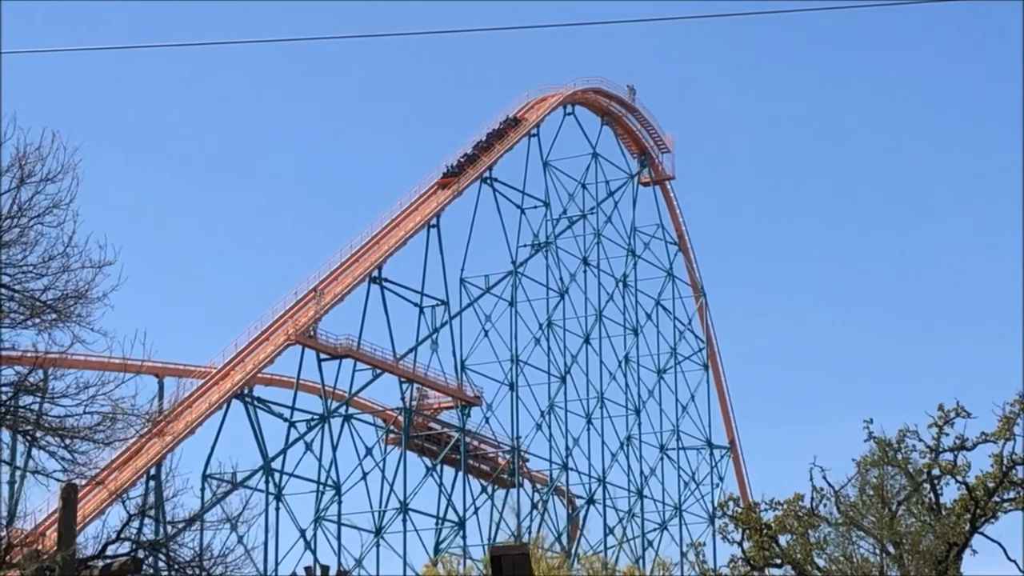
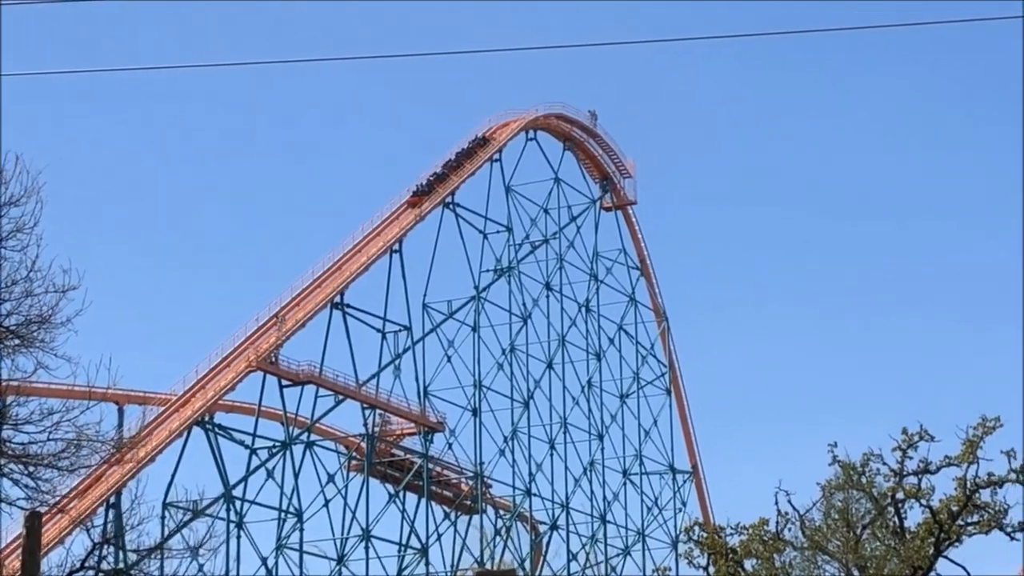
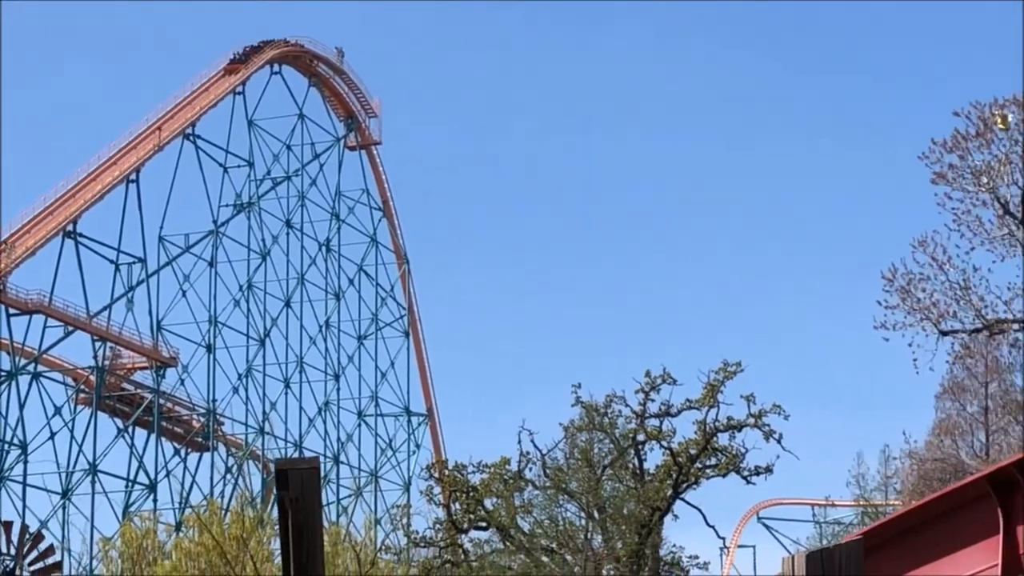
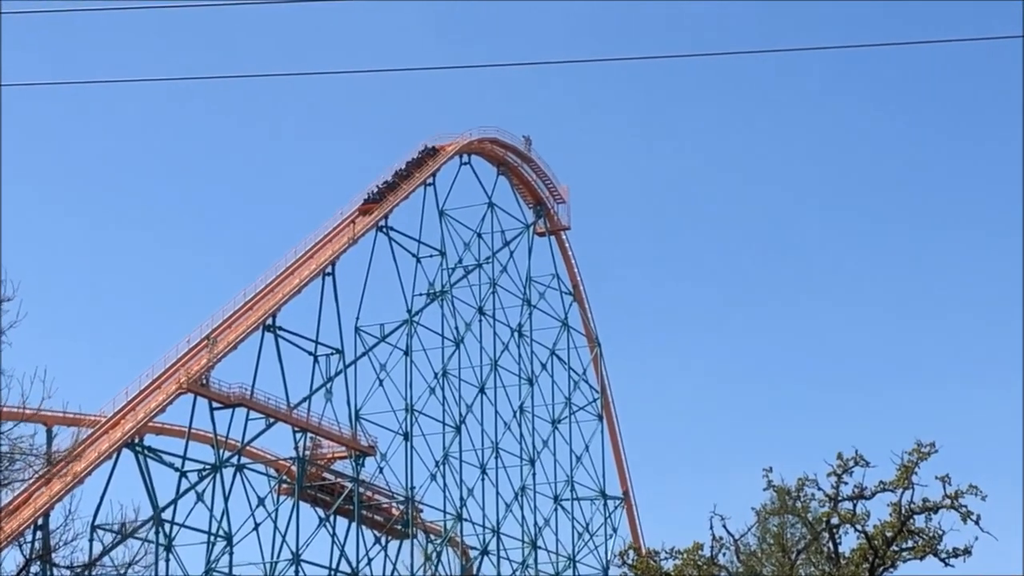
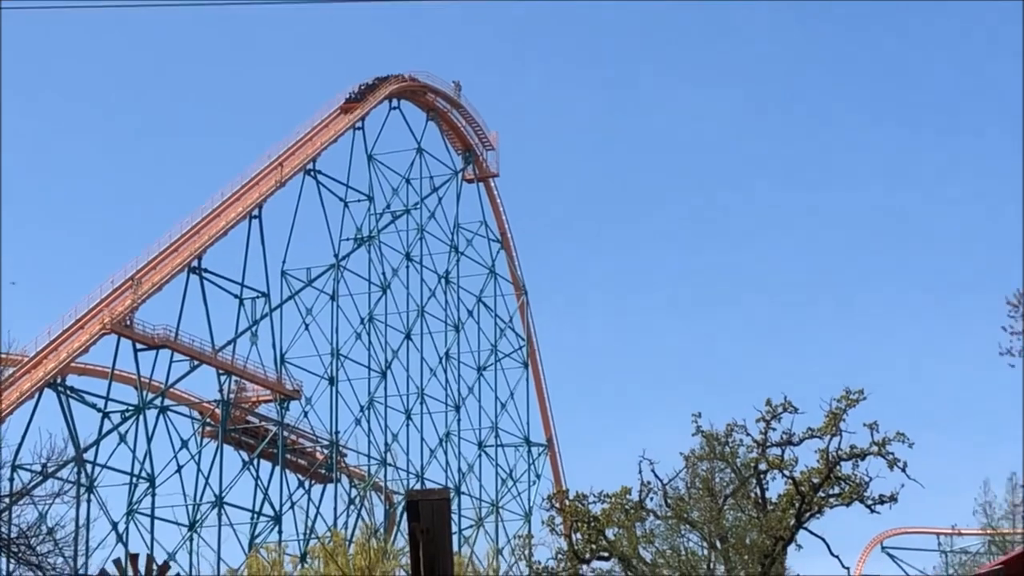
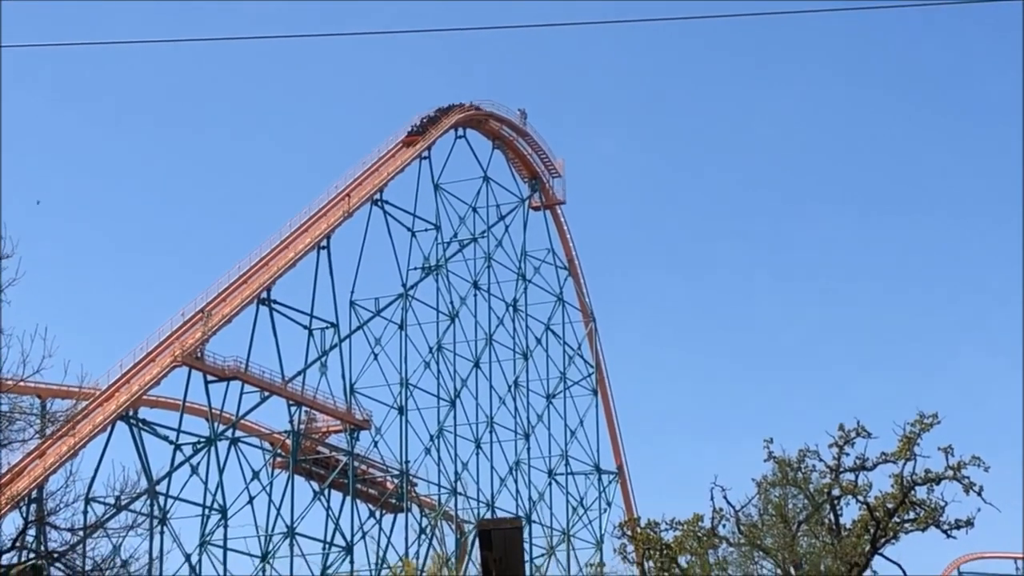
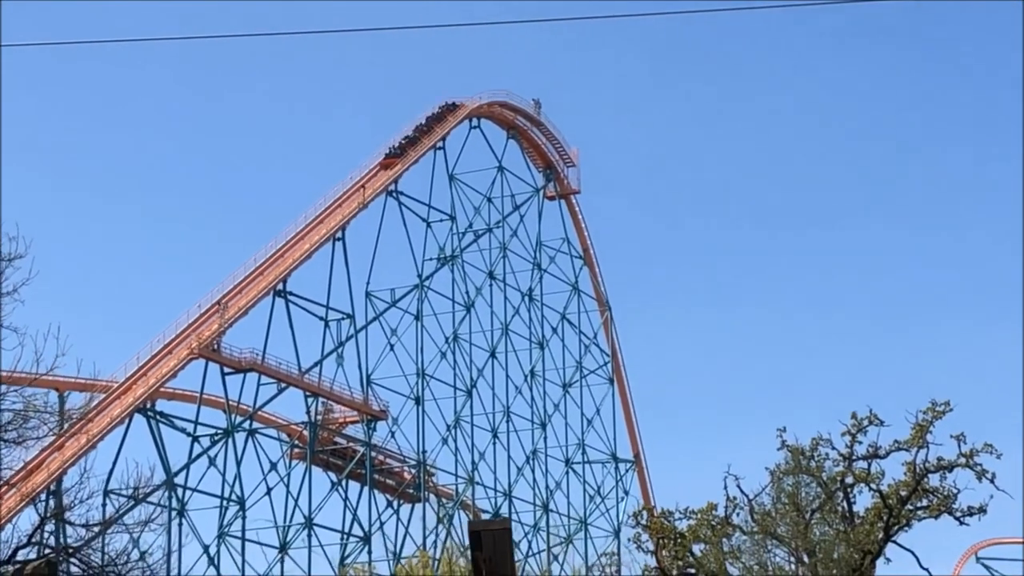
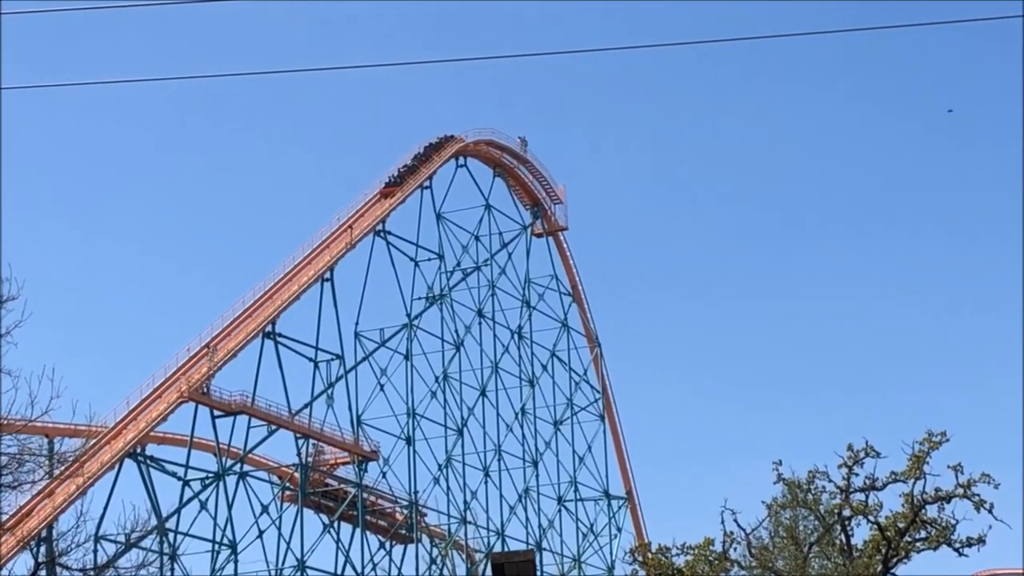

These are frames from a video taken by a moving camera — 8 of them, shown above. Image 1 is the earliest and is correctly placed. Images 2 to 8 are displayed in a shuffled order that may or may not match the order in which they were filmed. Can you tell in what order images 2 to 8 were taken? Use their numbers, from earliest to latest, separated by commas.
2, 4, 7, 8, 6, 5, 3
